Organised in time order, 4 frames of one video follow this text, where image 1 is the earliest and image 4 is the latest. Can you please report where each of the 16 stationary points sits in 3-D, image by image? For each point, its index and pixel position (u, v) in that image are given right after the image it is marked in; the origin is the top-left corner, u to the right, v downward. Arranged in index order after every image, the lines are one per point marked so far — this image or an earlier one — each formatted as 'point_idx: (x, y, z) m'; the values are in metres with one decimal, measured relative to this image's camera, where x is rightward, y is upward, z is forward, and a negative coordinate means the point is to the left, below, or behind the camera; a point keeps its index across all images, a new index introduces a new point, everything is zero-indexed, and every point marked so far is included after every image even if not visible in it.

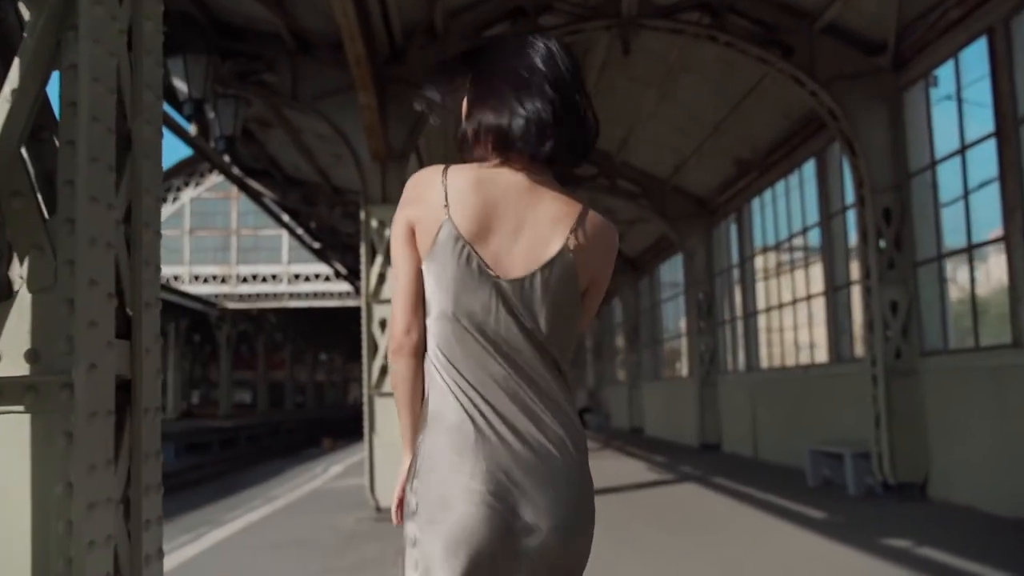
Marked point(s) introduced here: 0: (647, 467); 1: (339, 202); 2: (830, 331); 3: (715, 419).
0: (+2.2, -2.9, +16.0) m
1: (-3.5, +1.7, +19.9) m
2: (+4.1, -0.6, +12.8) m
3: (+3.9, -2.5, +18.9) m
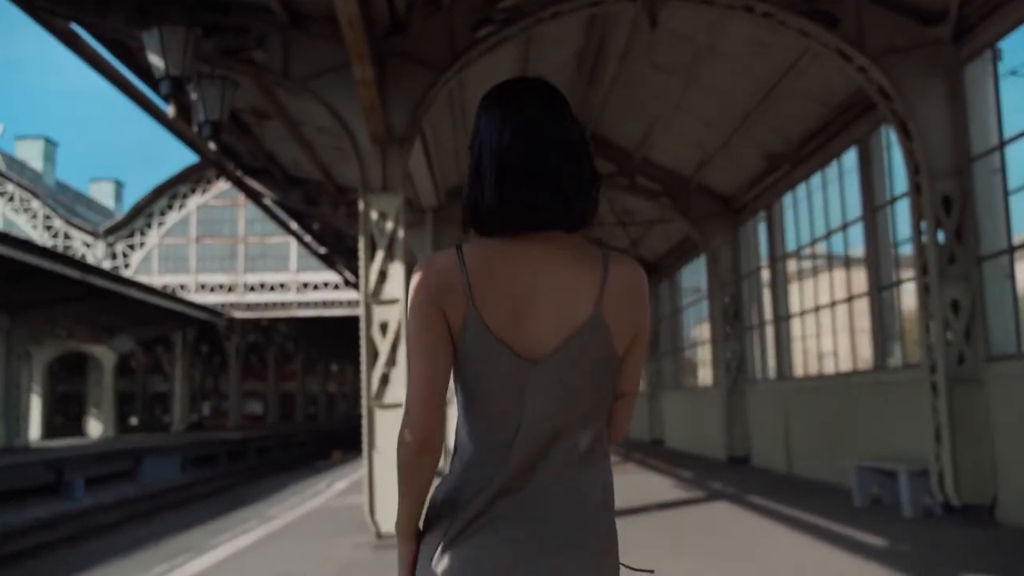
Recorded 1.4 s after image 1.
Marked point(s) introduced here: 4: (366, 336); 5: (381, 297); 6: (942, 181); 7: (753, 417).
0: (+2.4, -3.0, +14.9) m
1: (-3.2, +1.6, +18.9) m
2: (+4.3, -0.6, +11.7) m
3: (+4.2, -2.6, +17.7) m
4: (-1.4, -0.4, +9.5) m
5: (-1.3, -0.1, +9.6) m
6: (+4.1, +1.0, +9.4) m
7: (+4.2, -2.2, +17.2) m
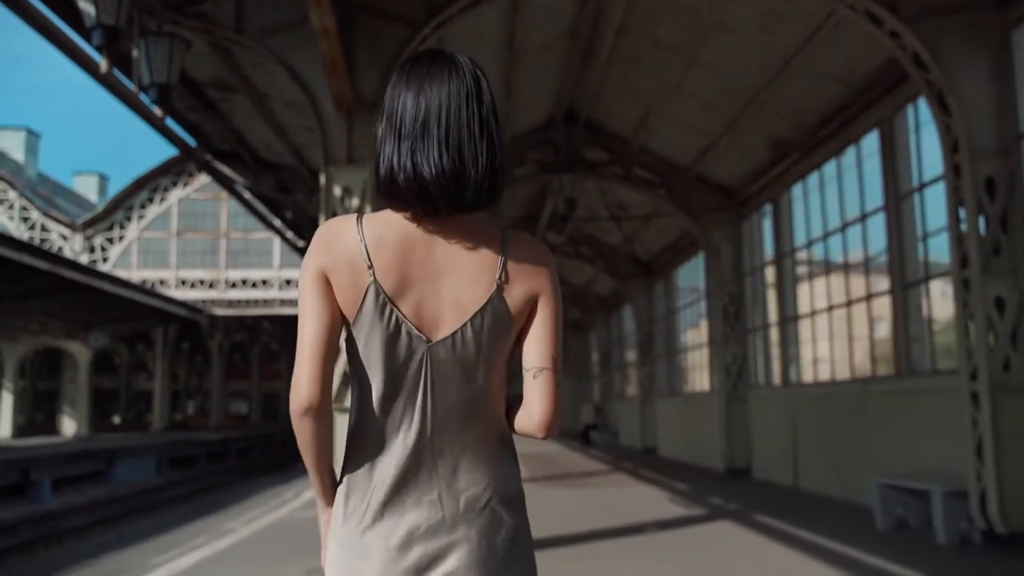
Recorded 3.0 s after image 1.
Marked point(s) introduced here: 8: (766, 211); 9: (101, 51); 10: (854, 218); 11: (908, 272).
0: (+2.2, -2.9, +13.7) m
1: (-3.5, +1.8, +17.7) m
2: (+4.1, -0.5, +10.5) m
3: (+3.9, -2.6, +16.6) m
4: (-1.6, -0.3, +8.3) m
5: (-1.4, 0.0, +8.4) m
6: (+4.0, +1.1, +8.2) m
7: (+4.0, -2.2, +16.1) m
8: (+4.1, +1.2, +15.7) m
9: (-3.3, +1.9, +7.7) m
10: (+4.2, +0.8, +12.0) m
11: (+4.2, +0.2, +10.4) m
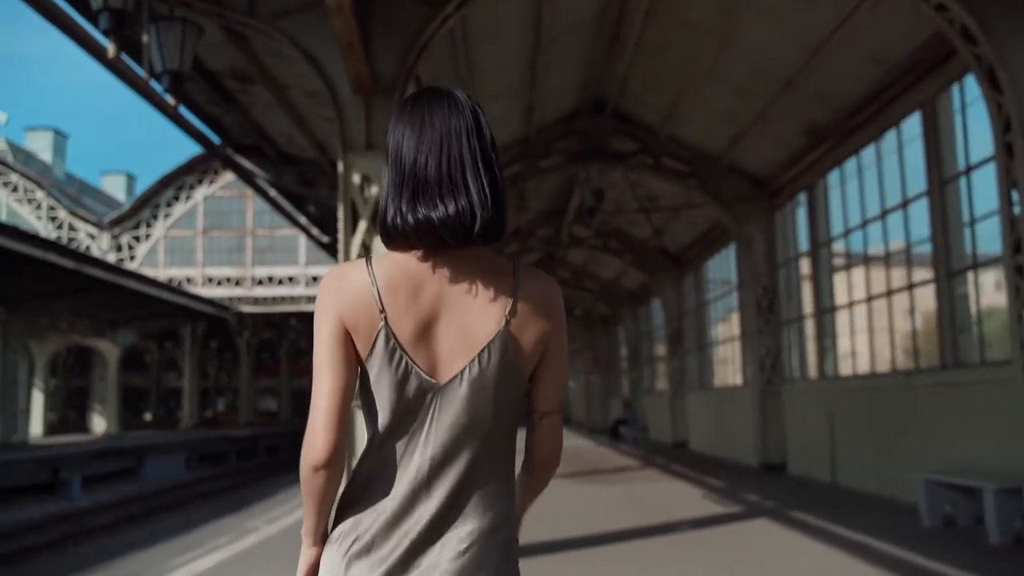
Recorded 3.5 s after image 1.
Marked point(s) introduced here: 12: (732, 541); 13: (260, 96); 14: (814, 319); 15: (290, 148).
0: (+2.6, -2.8, +13.3) m
1: (-3.0, +1.8, +17.4) m
2: (+4.4, -0.4, +10.1) m
3: (+4.4, -2.4, +16.1) m
4: (-1.3, -0.3, +8.0) m
5: (-1.2, +0.1, +8.1) m
6: (+4.2, +1.2, +7.8) m
7: (+4.4, -2.1, +15.6) m
8: (+4.5, +1.4, +15.2) m
9: (-3.1, +1.9, +7.5) m
10: (+4.5, +1.0, +11.5) m
11: (+4.5, +0.3, +9.9) m
12: (+2.0, -2.5, +9.5) m
13: (-3.4, +2.6, +13.1) m
14: (+4.5, -0.4, +14.4) m
15: (-3.8, +2.4, +16.6) m
